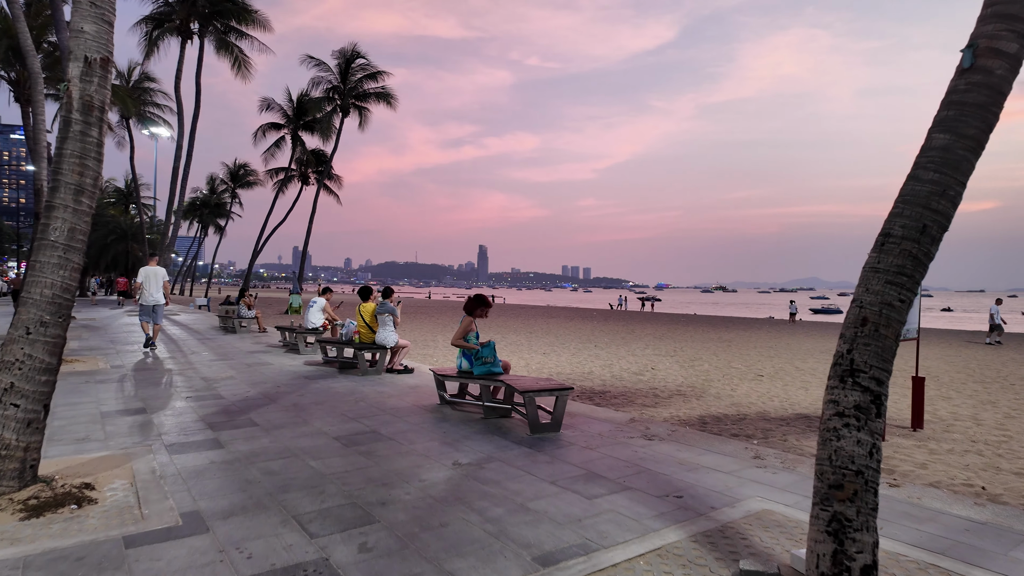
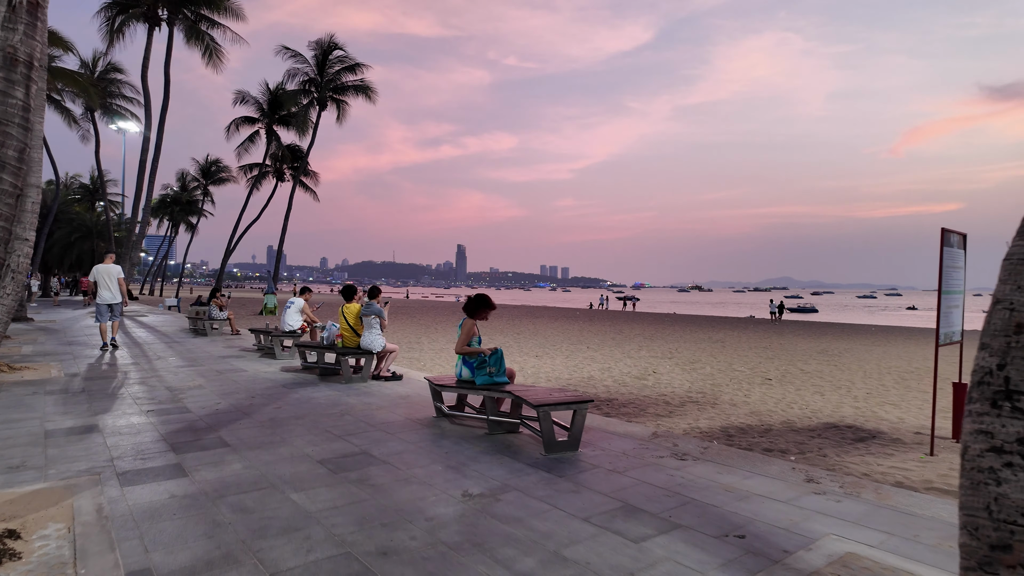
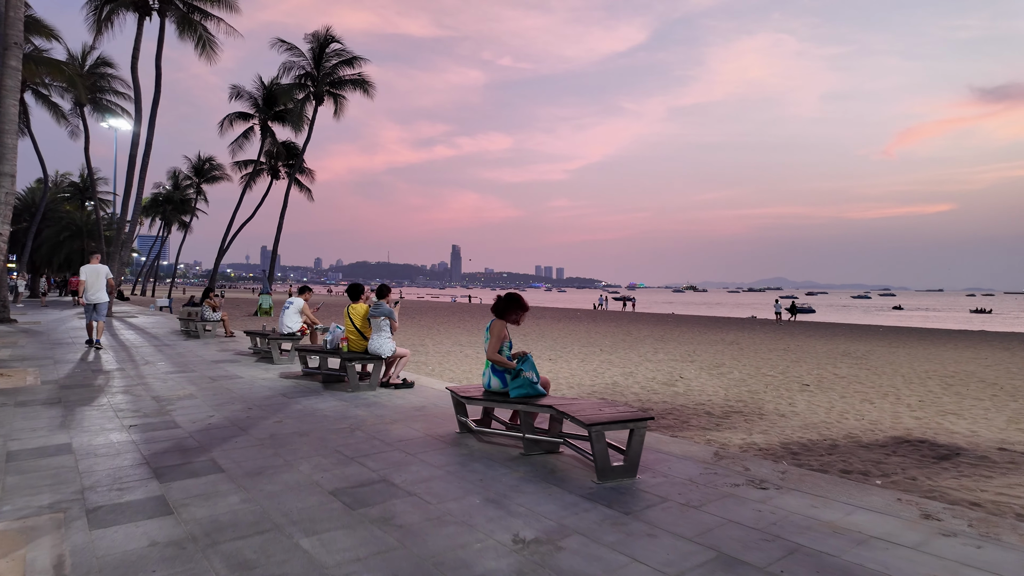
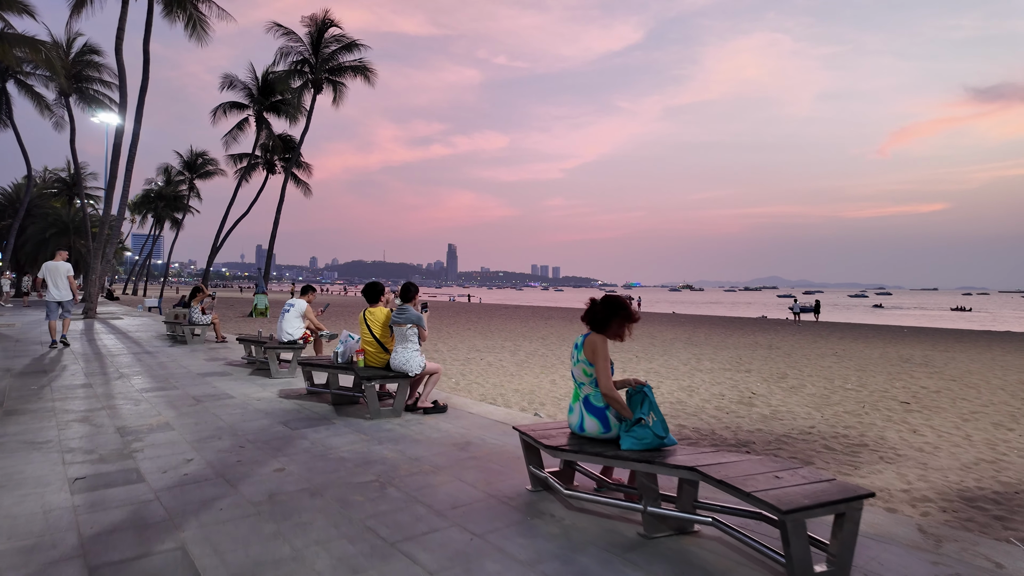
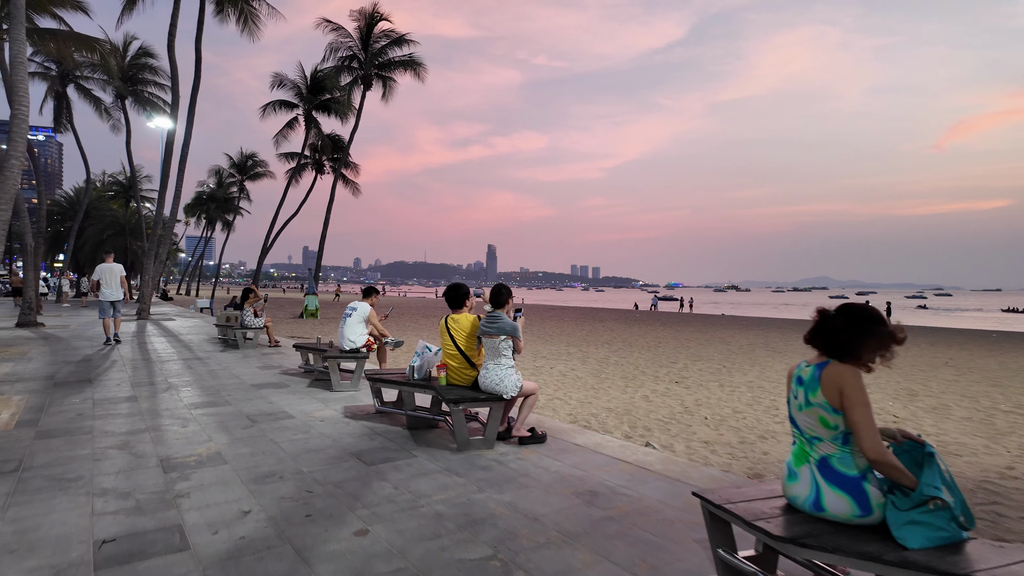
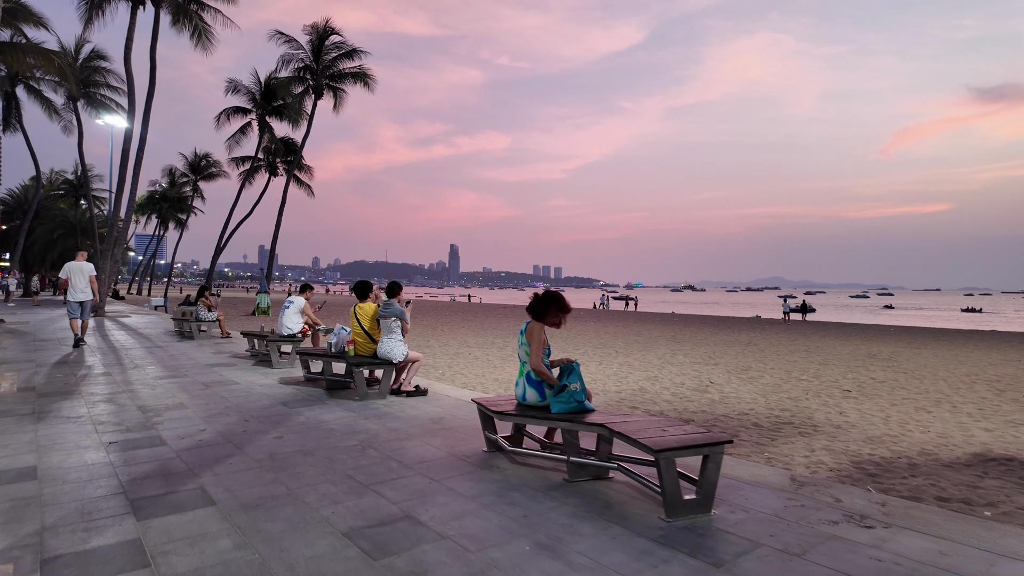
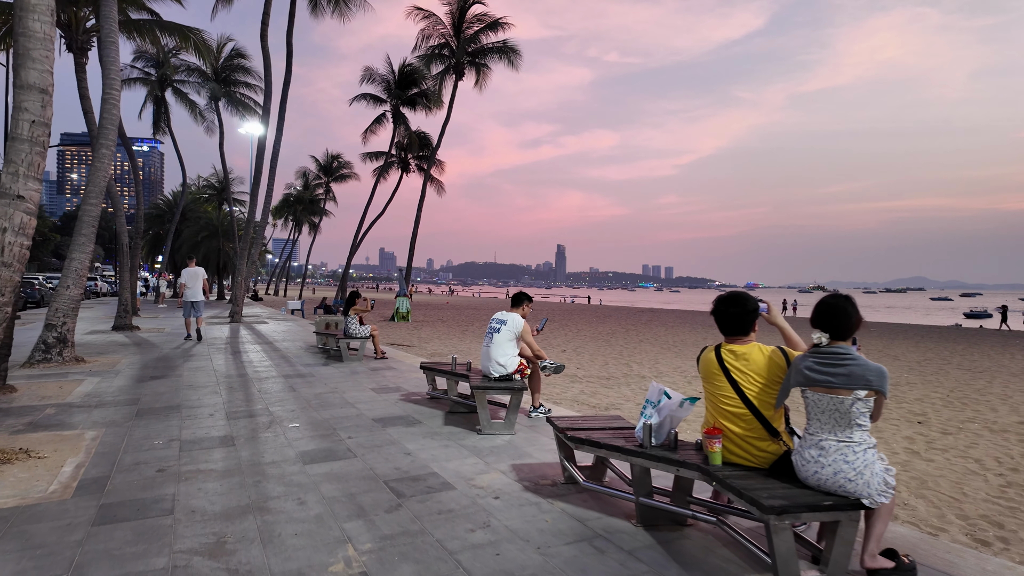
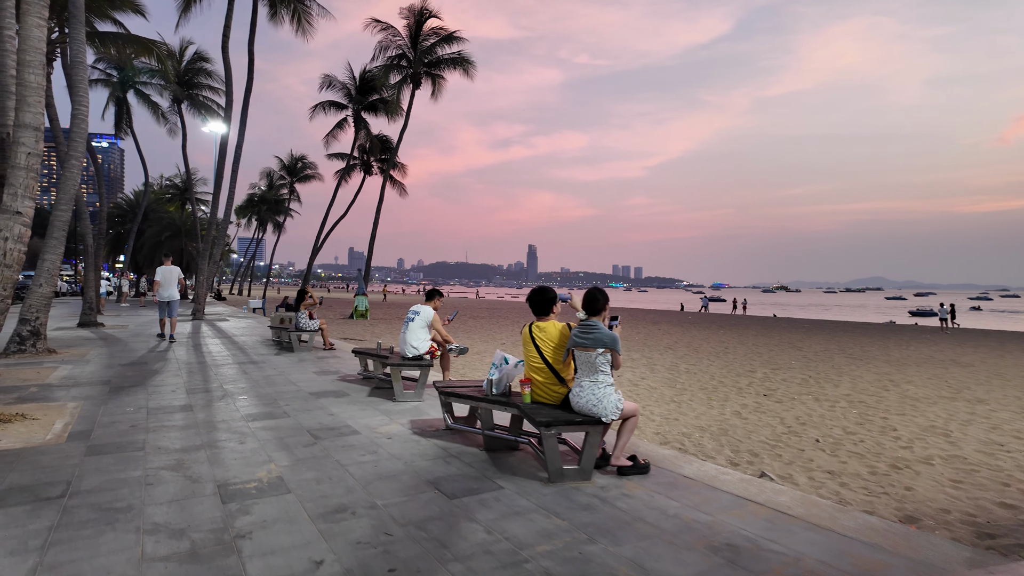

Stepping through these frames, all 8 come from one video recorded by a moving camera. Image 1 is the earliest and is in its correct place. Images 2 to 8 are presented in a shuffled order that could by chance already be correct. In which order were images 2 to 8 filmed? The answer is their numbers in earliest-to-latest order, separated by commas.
2, 3, 6, 4, 5, 8, 7
